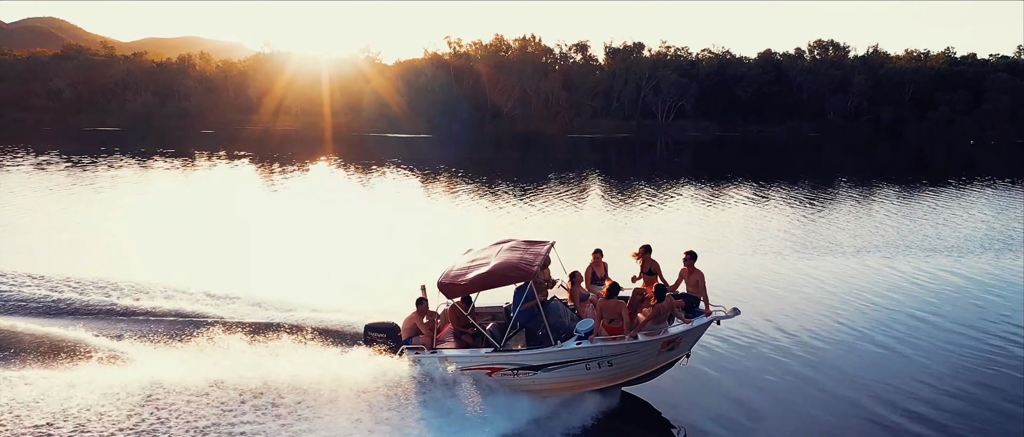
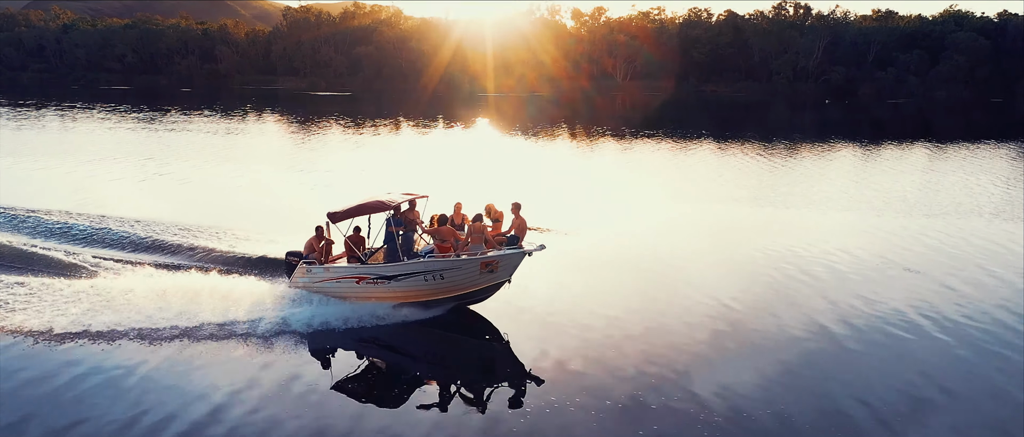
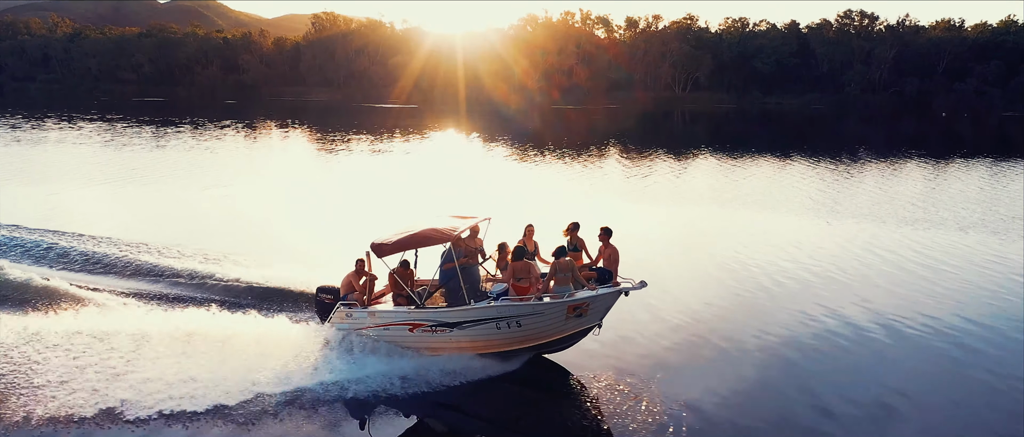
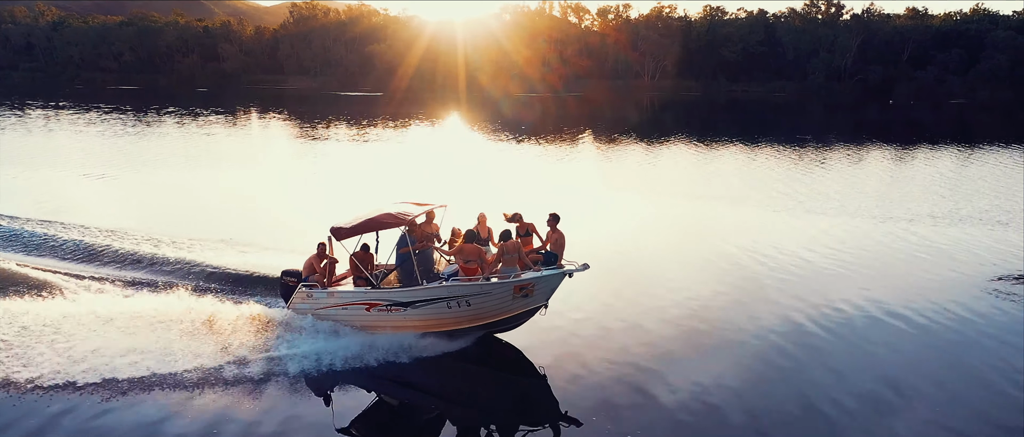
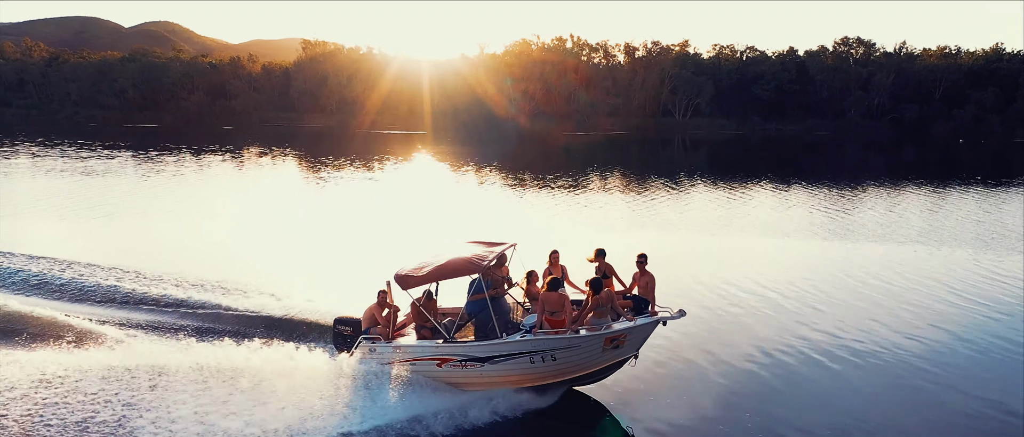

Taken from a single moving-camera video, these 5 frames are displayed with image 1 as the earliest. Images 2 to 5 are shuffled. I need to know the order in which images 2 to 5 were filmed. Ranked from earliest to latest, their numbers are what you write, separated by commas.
5, 3, 4, 2
